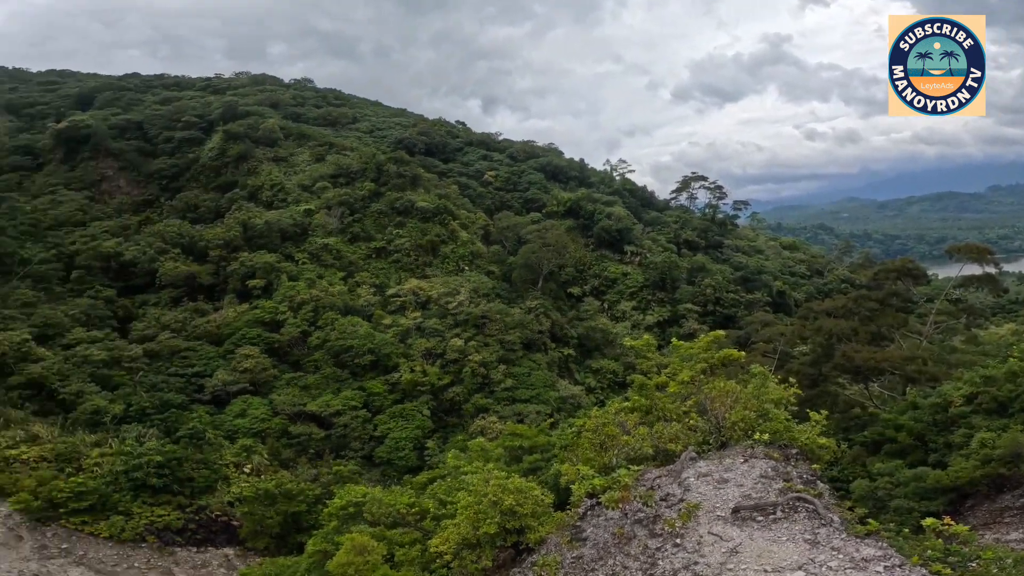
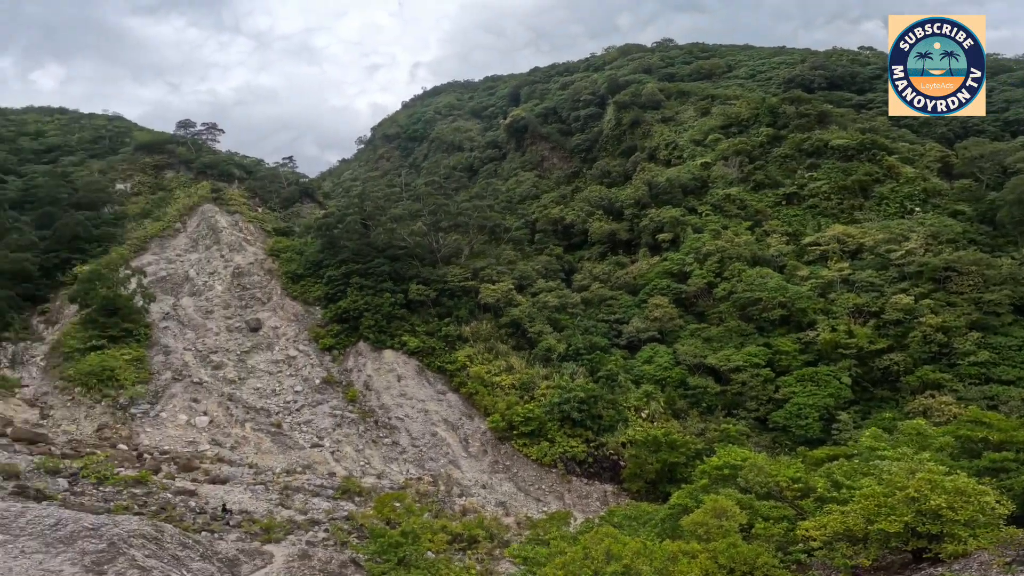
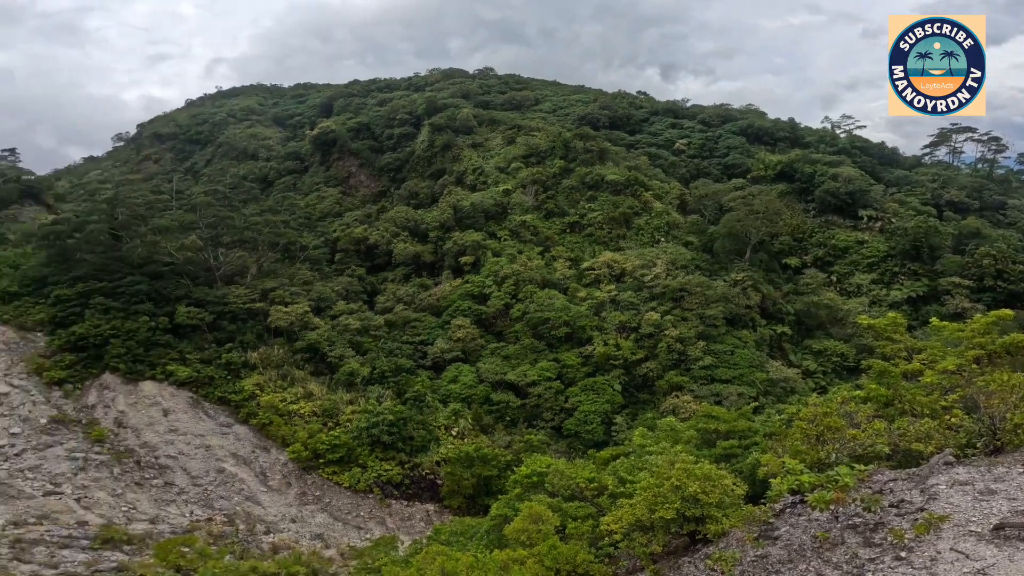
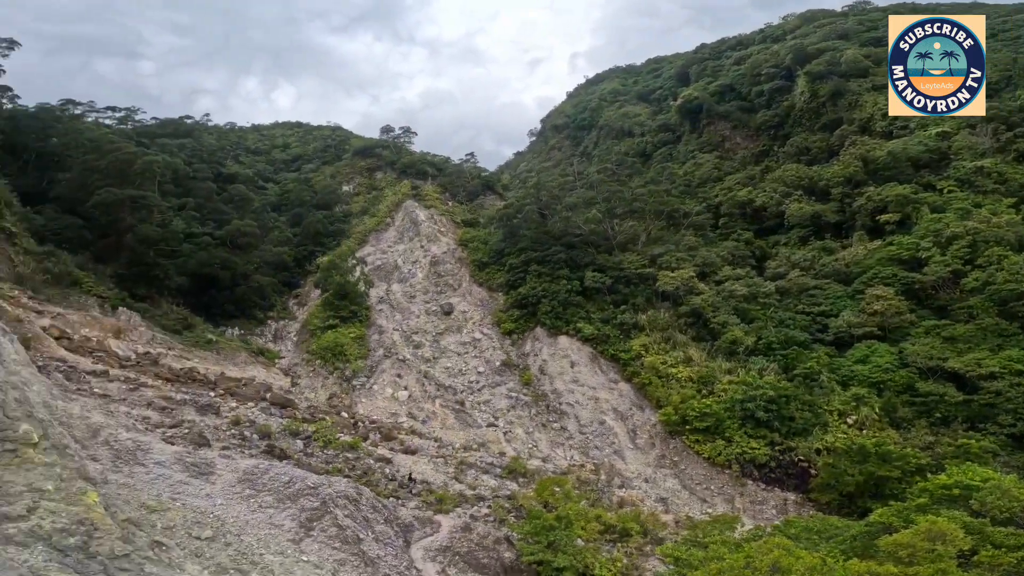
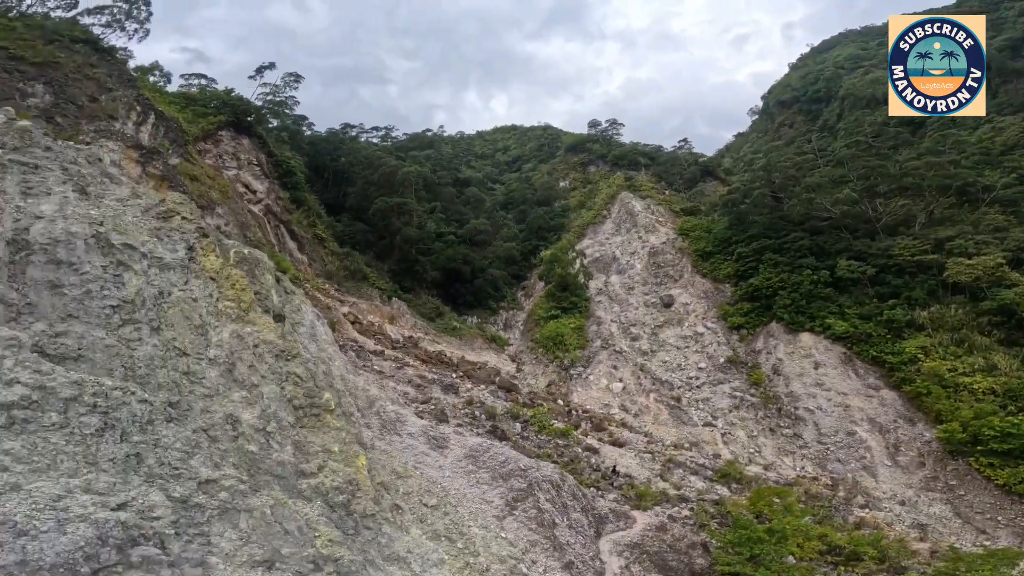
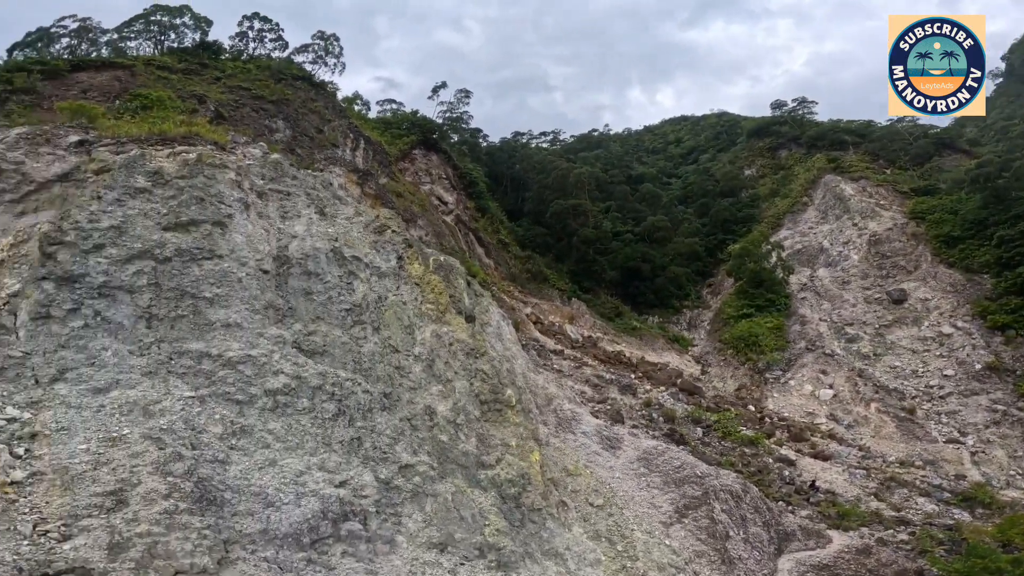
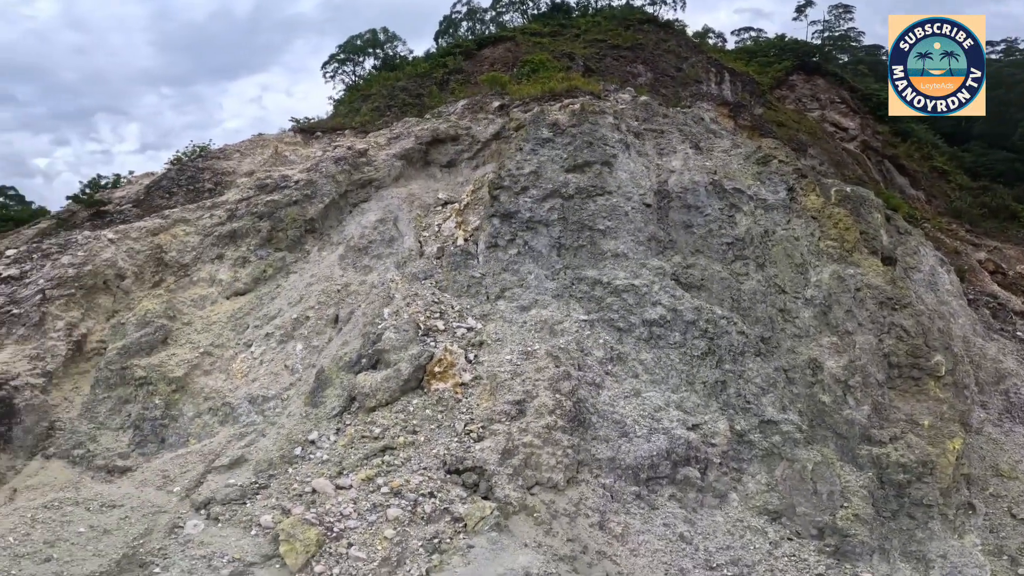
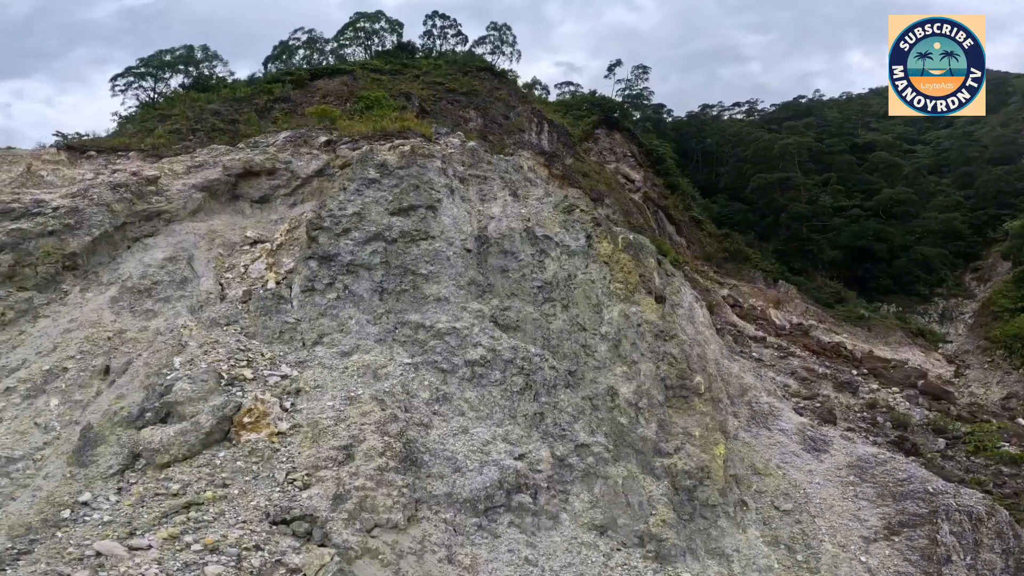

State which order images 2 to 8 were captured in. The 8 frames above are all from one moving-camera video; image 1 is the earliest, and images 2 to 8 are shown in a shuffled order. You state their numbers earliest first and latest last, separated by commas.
3, 2, 4, 5, 6, 8, 7
